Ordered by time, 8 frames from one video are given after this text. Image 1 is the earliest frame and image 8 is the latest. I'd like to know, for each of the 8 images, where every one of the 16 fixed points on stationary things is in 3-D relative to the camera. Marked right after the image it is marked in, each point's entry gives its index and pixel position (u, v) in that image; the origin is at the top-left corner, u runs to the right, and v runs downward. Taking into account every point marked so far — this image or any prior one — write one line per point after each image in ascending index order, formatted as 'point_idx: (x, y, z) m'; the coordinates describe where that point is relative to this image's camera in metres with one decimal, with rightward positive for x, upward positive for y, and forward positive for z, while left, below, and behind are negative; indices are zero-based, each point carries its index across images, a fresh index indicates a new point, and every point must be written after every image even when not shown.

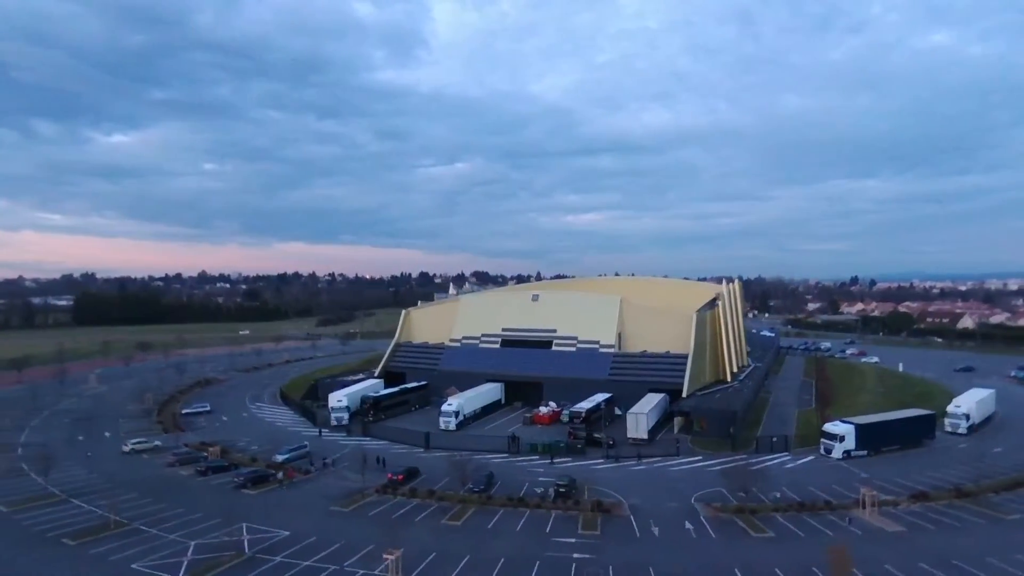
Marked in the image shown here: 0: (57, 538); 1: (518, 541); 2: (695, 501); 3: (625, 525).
0: (-10.7, -5.9, +16.1) m
1: (+0.2, -6.0, +16.0) m
2: (+5.1, -5.9, +18.8) m
3: (+2.9, -6.0, +17.2) m
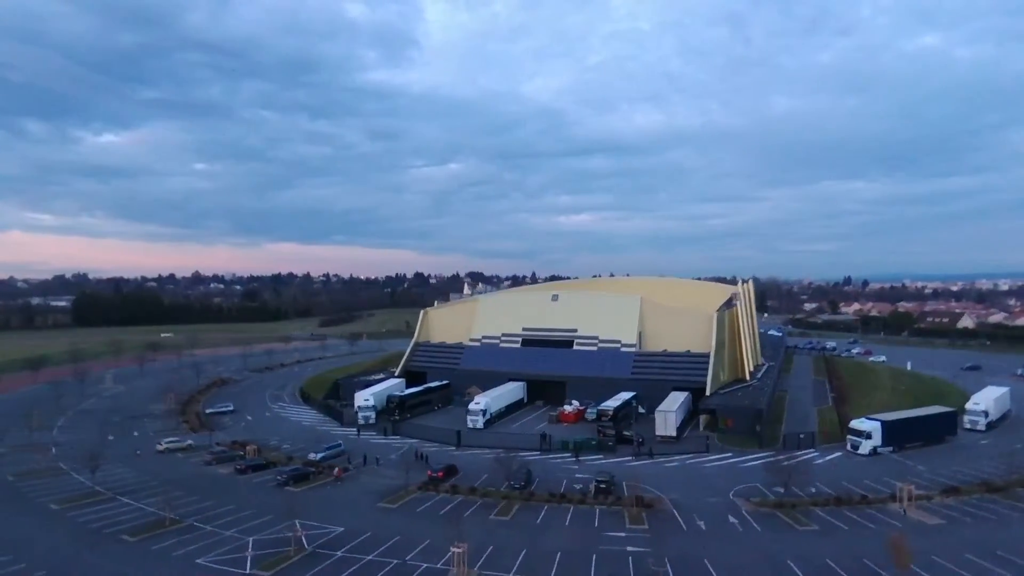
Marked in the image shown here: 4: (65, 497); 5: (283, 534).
0: (-9.5, -5.9, +16.3) m
1: (+1.4, -6.0, +16.4) m
2: (+6.3, -5.9, +19.3) m
3: (+4.1, -6.0, +17.5) m
4: (-12.6, -5.9, +19.0) m
5: (-5.4, -5.9, +16.3) m
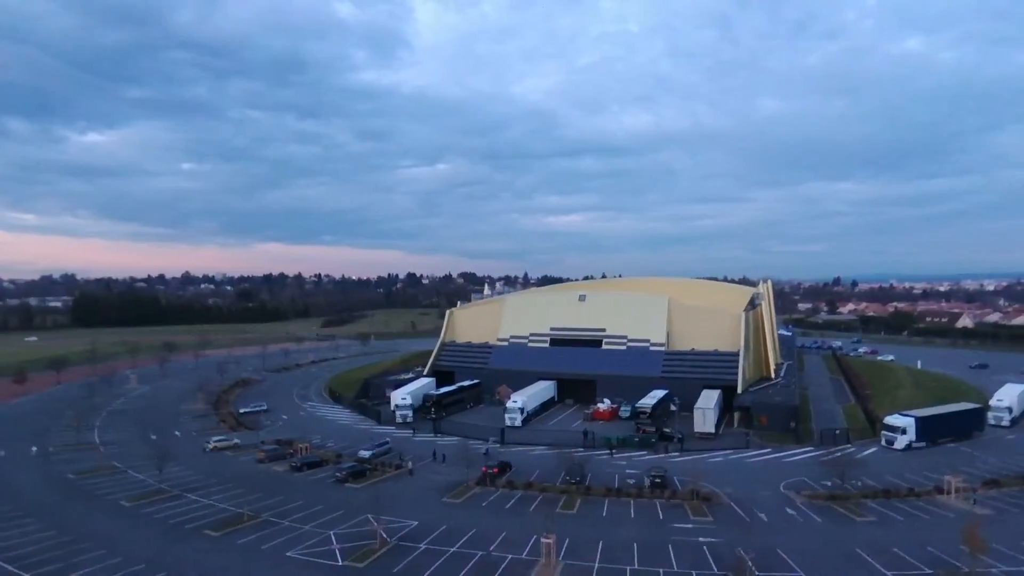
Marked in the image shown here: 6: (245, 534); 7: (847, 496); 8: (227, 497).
0: (-7.7, -5.9, +16.7) m
1: (+3.2, -6.0, +17.0) m
2: (+8.0, -5.9, +19.9) m
3: (+5.9, -6.0, +18.2) m
4: (-10.8, -5.9, +19.3) m
5: (-3.7, -5.9, +16.7) m
6: (-6.5, -6.0, +16.5) m
7: (+9.4, -5.8, +19.0) m
8: (-8.2, -6.0, +19.4) m
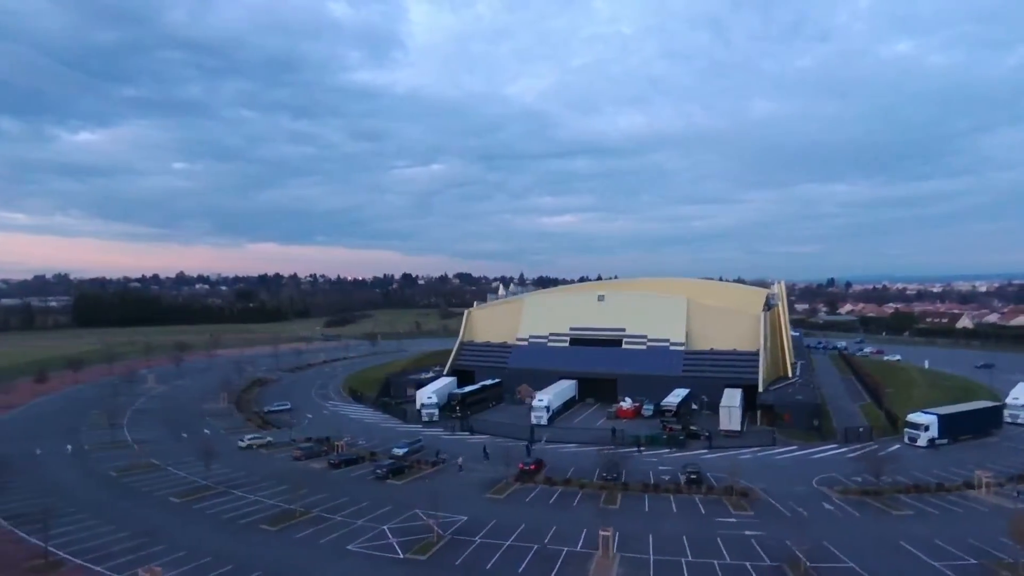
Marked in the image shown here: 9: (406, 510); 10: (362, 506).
0: (-6.4, -5.9, +17.0) m
1: (+4.5, -6.0, +17.4) m
2: (+9.2, -5.9, +20.4) m
3: (+7.1, -6.0, +18.6) m
4: (-9.6, -5.9, +19.6) m
5: (-2.4, -5.9, +17.1) m
6: (-5.2, -6.0, +16.8) m
7: (+10.6, -5.8, +19.5) m
8: (-7.0, -6.0, +19.7) m
9: (-2.9, -6.0, +18.3) m
10: (-4.1, -6.0, +18.7) m
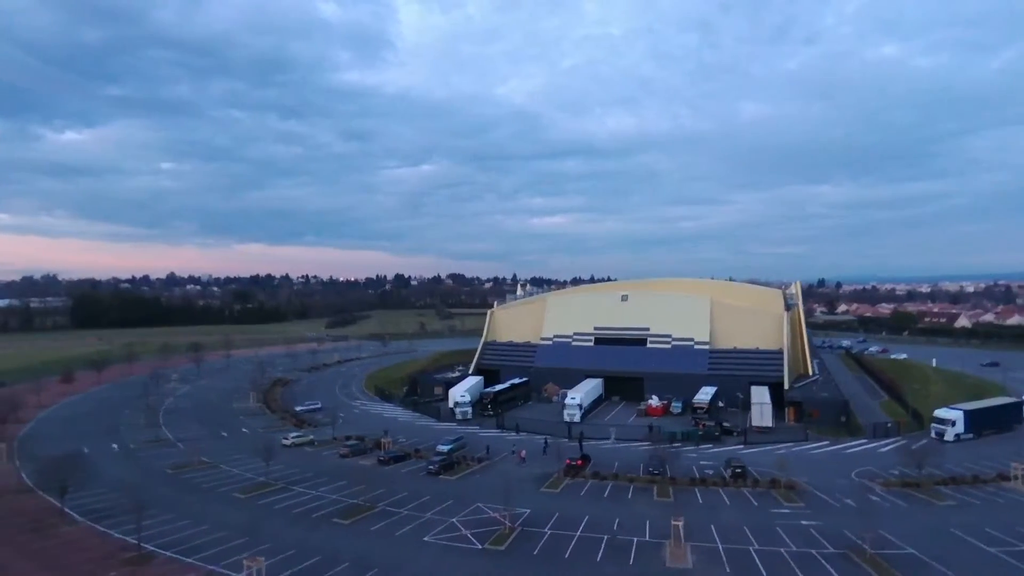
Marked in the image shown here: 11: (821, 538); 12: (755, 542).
0: (-4.8, -5.9, +17.4) m
1: (+6.1, -6.0, +18.0) m
2: (+10.8, -5.9, +21.1) m
3: (+8.7, -6.0, +19.3) m
4: (-8.0, -5.9, +20.0) m
5: (-0.8, -5.9, +17.6) m
6: (-3.6, -6.0, +17.3) m
7: (+12.2, -5.8, +20.3) m
8: (-5.3, -6.0, +20.2) m
9: (-1.2, -6.0, +18.8) m
10: (-2.5, -6.0, +19.2) m
11: (+7.3, -5.9, +16.1) m
12: (+5.7, -5.9, +15.9) m
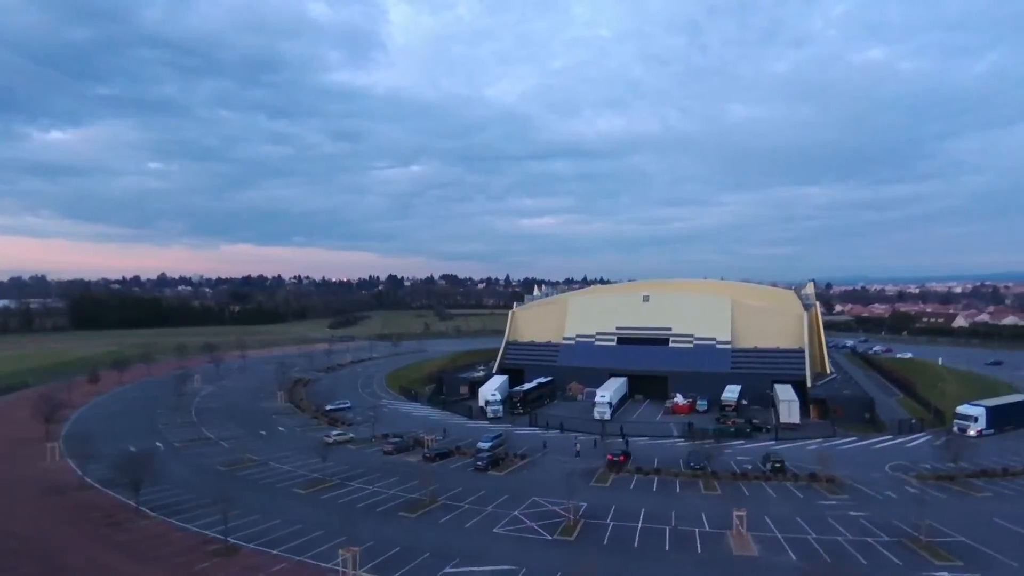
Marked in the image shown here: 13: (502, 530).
0: (-3.2, -5.9, +18.0) m
1: (+7.7, -6.0, +18.8) m
2: (+12.4, -5.9, +21.9) m
3: (+10.3, -6.0, +20.1) m
4: (-6.4, -5.9, +20.5) m
5: (+0.8, -6.0, +18.2) m
6: (-1.9, -6.0, +17.8) m
7: (+13.8, -5.8, +21.1) m
8: (-3.8, -6.0, +20.7) m
9: (+0.4, -6.0, +19.4) m
10: (-0.9, -6.0, +19.7) m
11: (+9.0, -6.0, +16.8) m
12: (+7.3, -6.0, +16.6) m
13: (-0.3, -6.0, +16.7) m
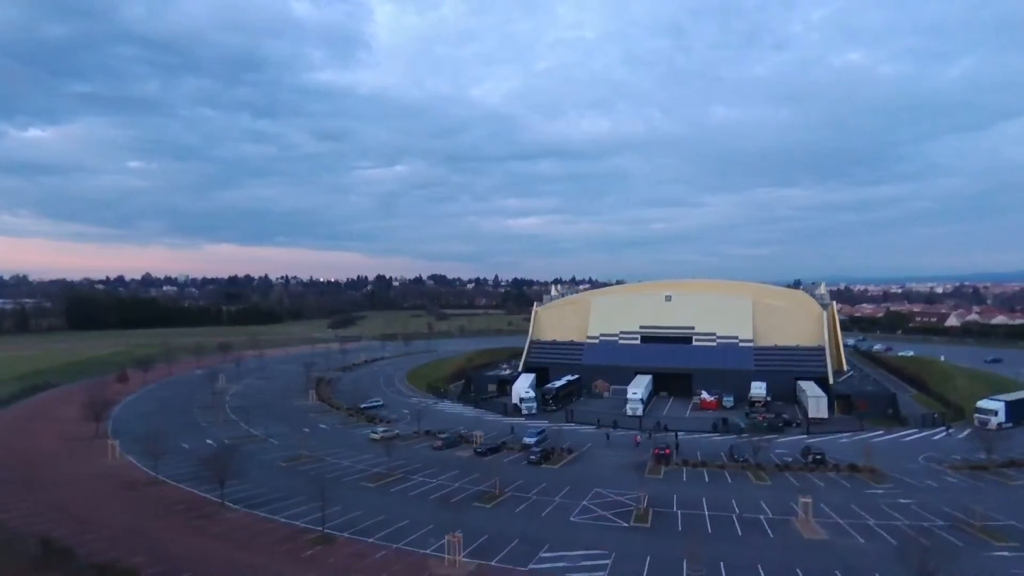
0: (-1.3, -5.9, +18.7) m
1: (+9.6, -6.0, +19.8) m
2: (+14.2, -5.9, +23.1) m
3: (+12.1, -6.0, +21.2) m
4: (-4.6, -5.9, +21.1) m
5: (+2.7, -5.9, +19.0) m
6: (0.0, -6.0, +18.6) m
7: (+15.6, -5.8, +22.3) m
8: (-2.0, -6.0, +21.4) m
9: (+2.2, -6.0, +20.2) m
10: (+0.9, -6.0, +20.5) m
11: (+10.9, -5.9, +17.9) m
12: (+9.3, -6.0, +17.6) m
13: (+1.7, -6.0, +17.5) m
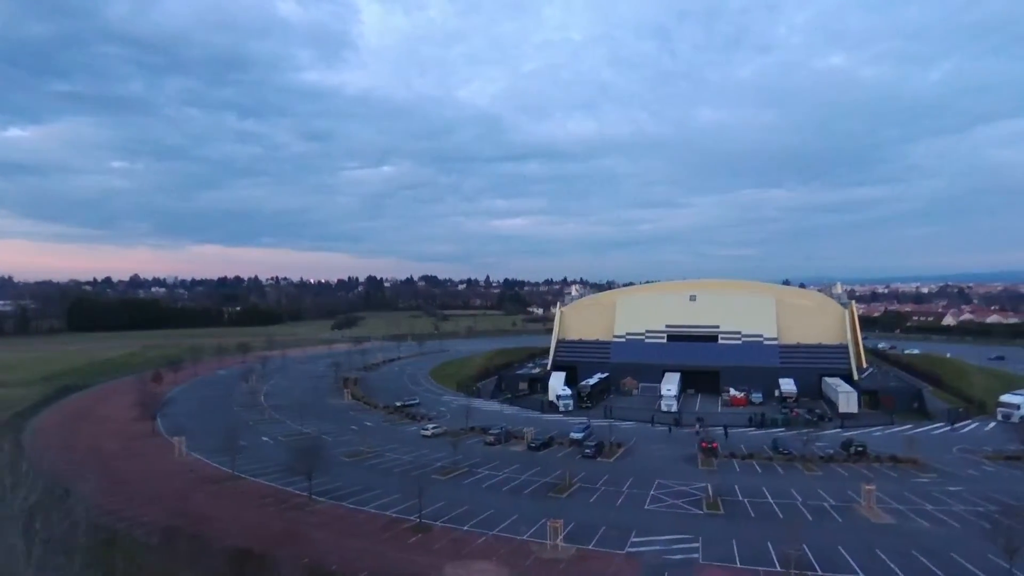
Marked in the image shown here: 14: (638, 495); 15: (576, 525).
0: (+0.8, -5.9, +19.5) m
1: (+11.6, -6.0, +20.8) m
2: (+16.1, -5.9, +24.2) m
3: (+14.2, -6.0, +22.3) m
4: (-2.6, -5.9, +21.9) m
5: (+4.8, -5.9, +19.9) m
6: (+2.0, -6.0, +19.4) m
7: (+17.6, -5.8, +23.5) m
8: (+0.1, -6.0, +22.2) m
9: (+4.3, -6.0, +21.1) m
10: (+3.0, -6.0, +21.4) m
11: (+13.0, -5.9, +19.0) m
12: (+11.4, -5.9, +18.6) m
13: (+3.8, -6.0, +18.4) m
14: (+3.6, -6.0, +19.5) m
15: (+1.5, -5.9, +16.8) m
